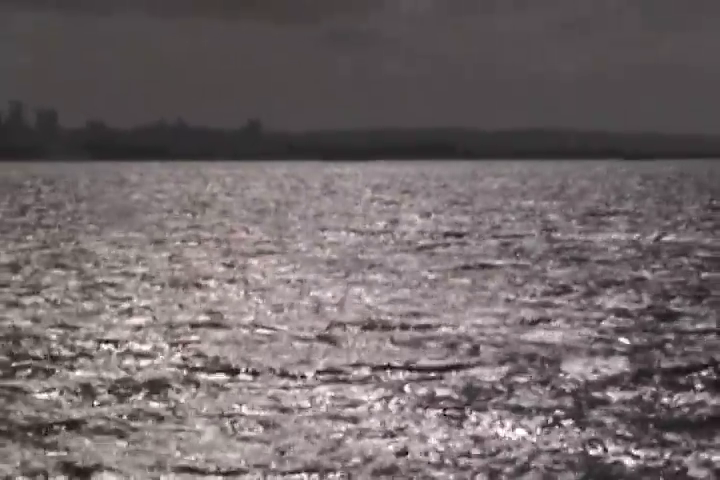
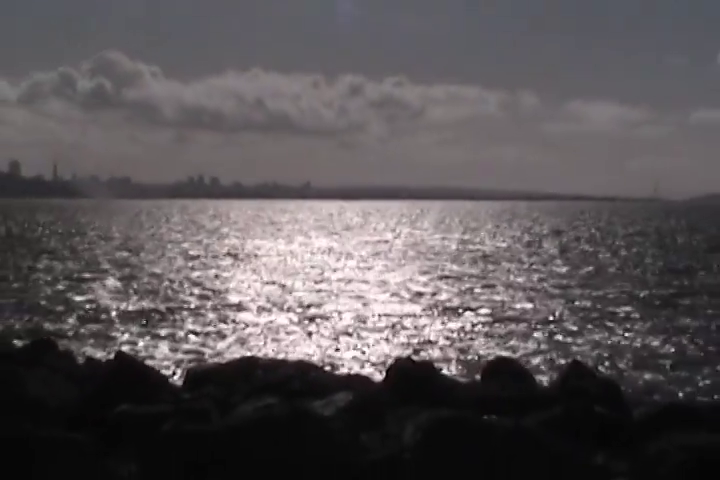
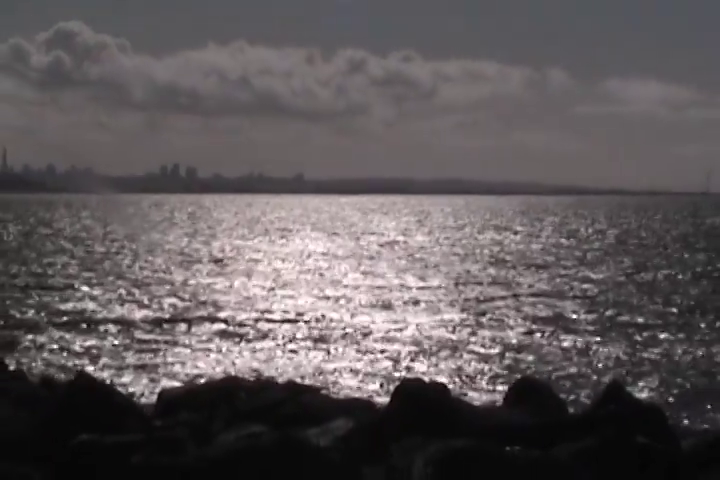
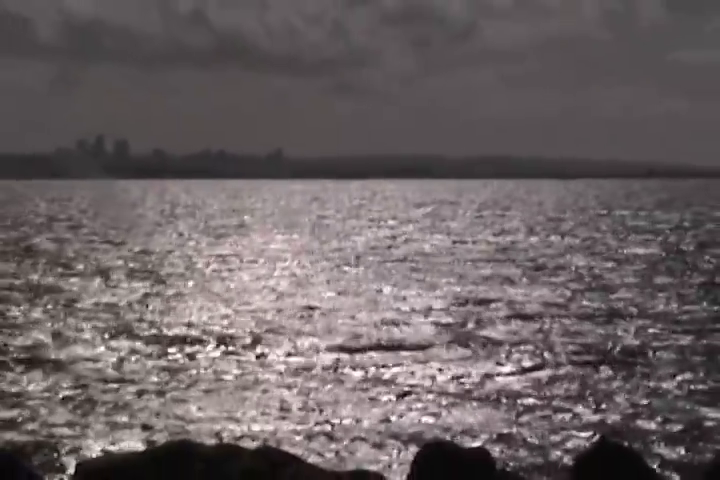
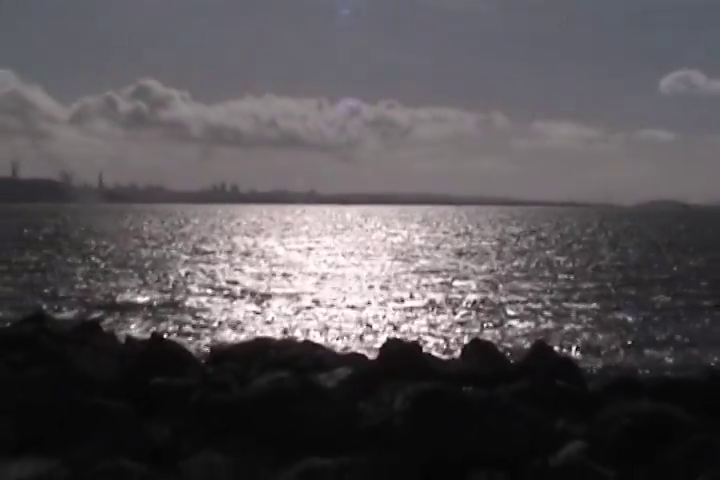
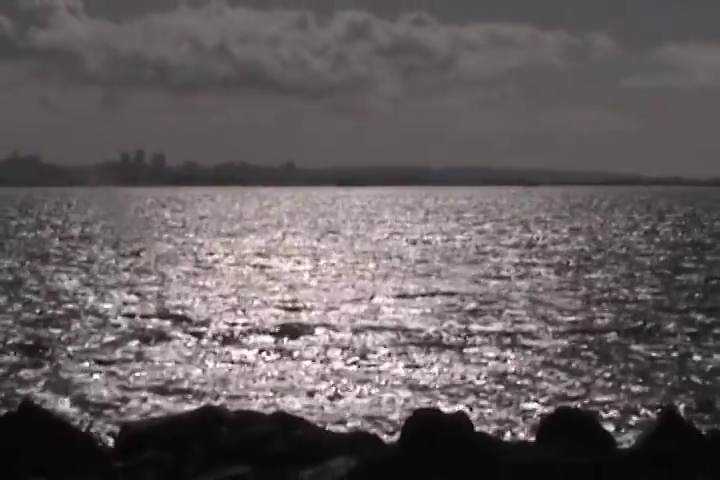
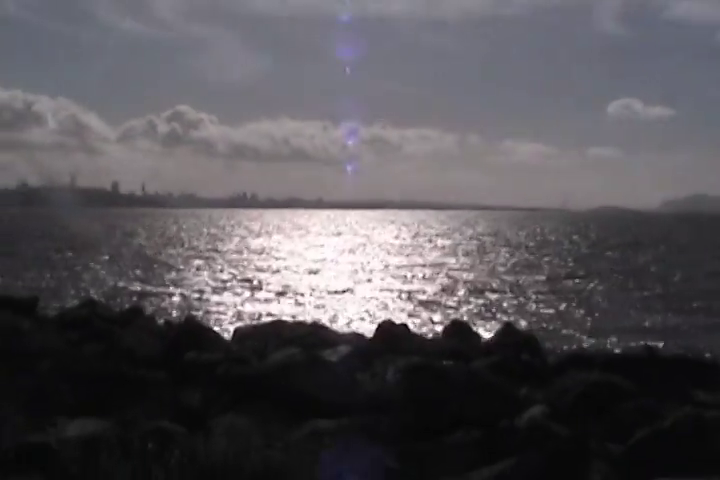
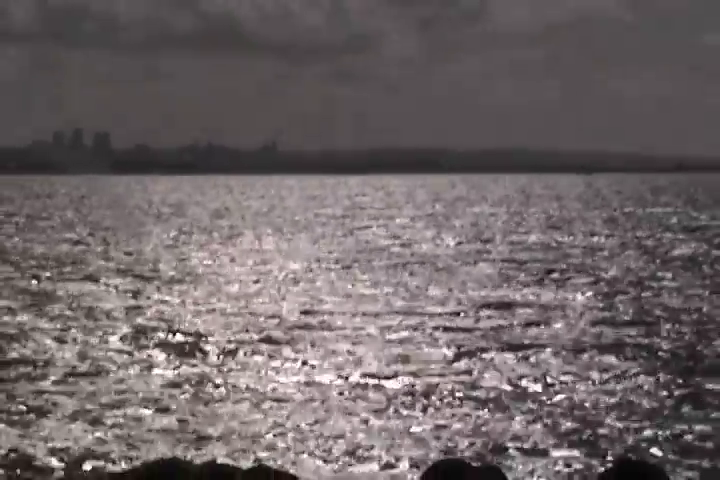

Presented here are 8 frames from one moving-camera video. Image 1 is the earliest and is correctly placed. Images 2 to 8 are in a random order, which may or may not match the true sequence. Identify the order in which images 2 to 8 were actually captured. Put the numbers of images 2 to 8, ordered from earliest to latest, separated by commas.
8, 4, 6, 3, 2, 5, 7
